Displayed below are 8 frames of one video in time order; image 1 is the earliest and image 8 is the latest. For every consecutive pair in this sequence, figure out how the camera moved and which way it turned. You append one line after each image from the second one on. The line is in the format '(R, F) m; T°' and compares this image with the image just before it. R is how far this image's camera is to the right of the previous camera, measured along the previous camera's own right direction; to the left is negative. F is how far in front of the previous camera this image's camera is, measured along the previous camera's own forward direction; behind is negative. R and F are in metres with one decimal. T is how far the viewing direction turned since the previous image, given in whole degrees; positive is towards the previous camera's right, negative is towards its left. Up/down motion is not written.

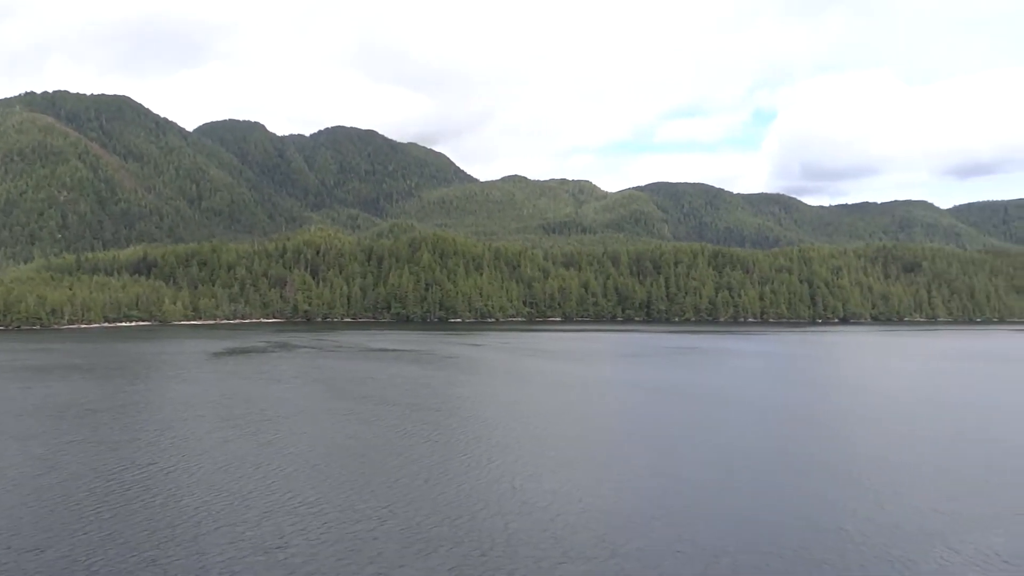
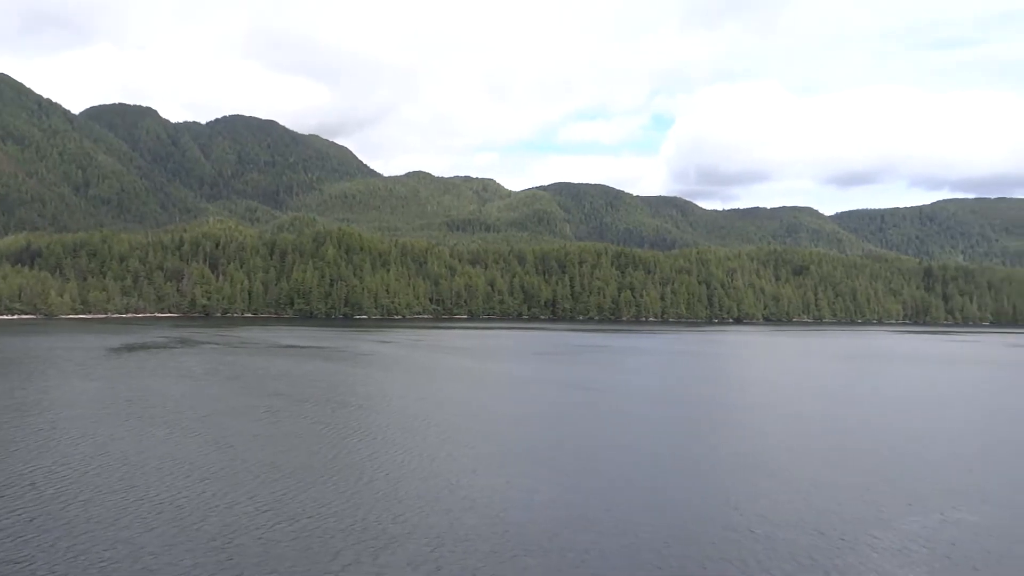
(-1.2, -0.1) m; +7°
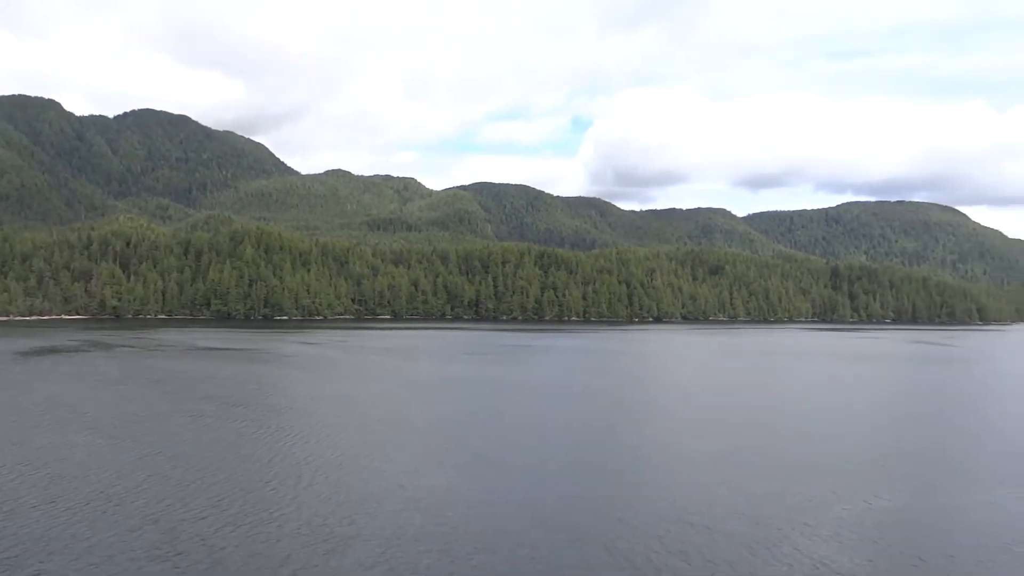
(-0.7, -0.1) m; +6°
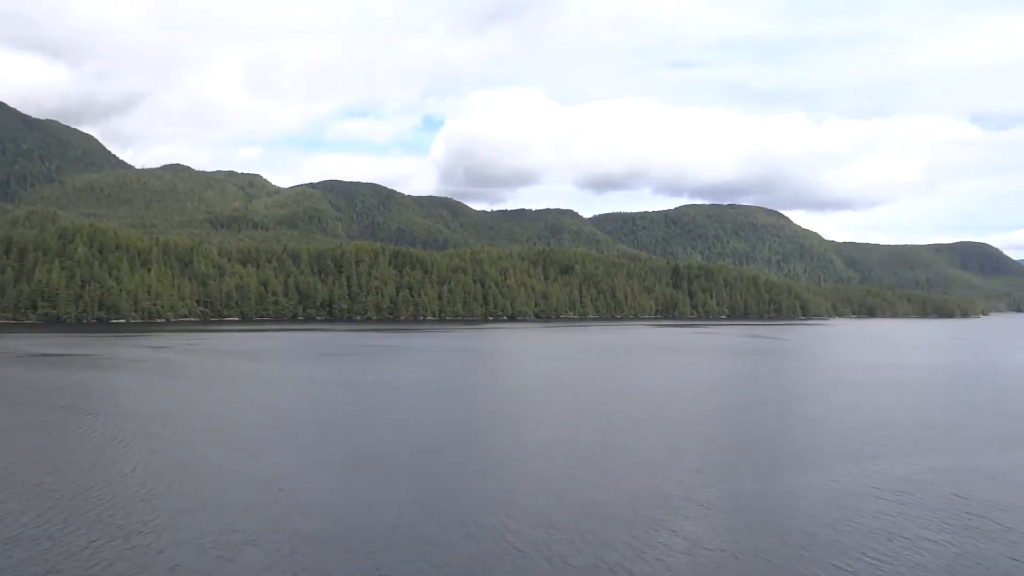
(-1.0, -0.5) m; +10°
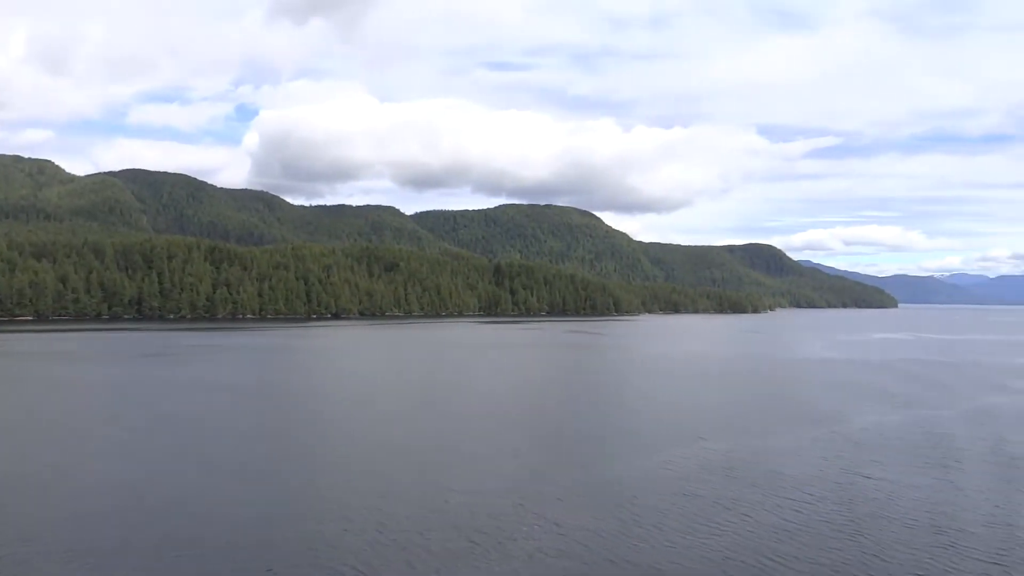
(-1.4, -0.9) m; +12°
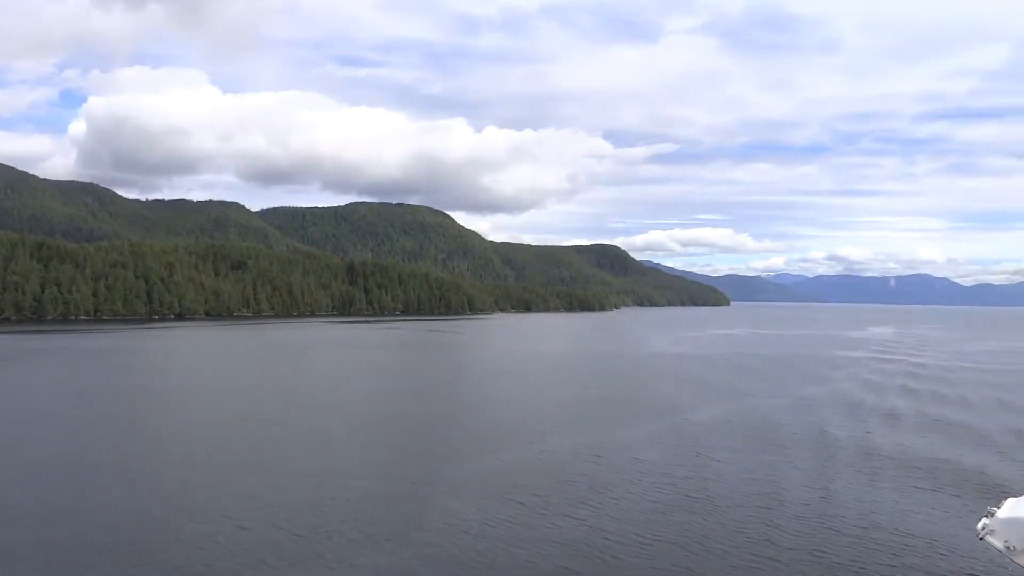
(-1.1, -1.0) m; +10°
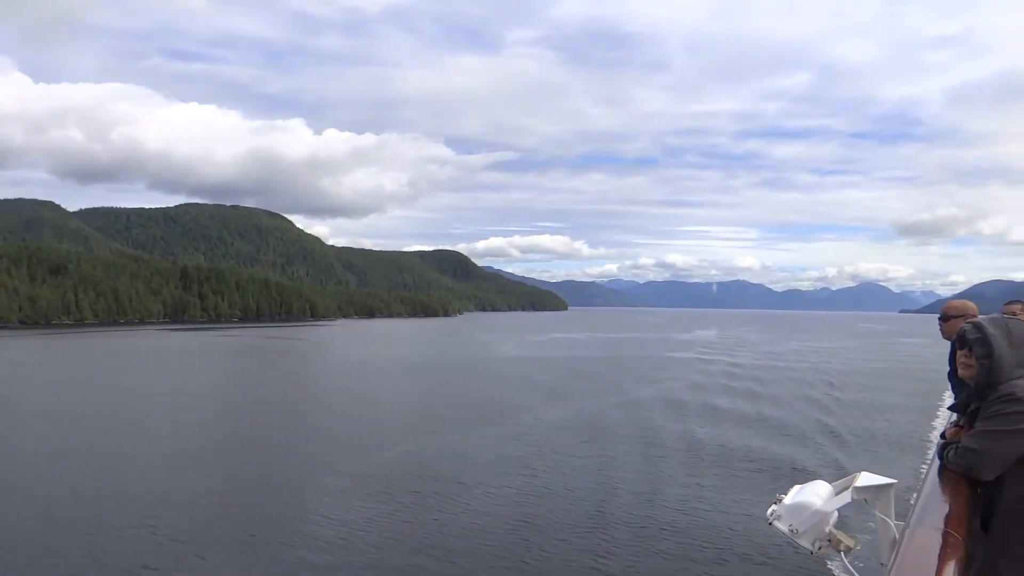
(-1.0, -1.5) m; +11°
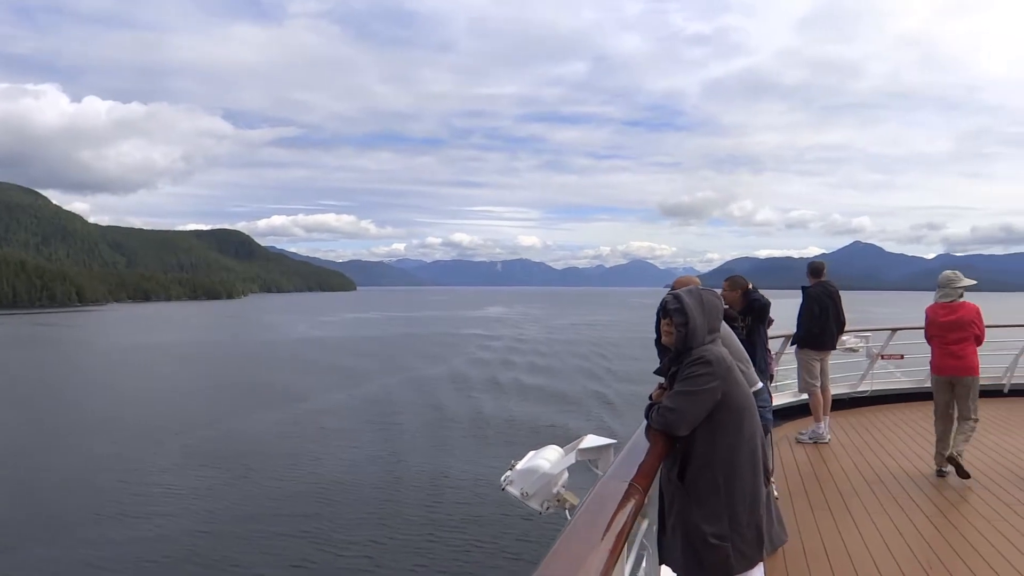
(-1.0, -3.3) m; +14°
